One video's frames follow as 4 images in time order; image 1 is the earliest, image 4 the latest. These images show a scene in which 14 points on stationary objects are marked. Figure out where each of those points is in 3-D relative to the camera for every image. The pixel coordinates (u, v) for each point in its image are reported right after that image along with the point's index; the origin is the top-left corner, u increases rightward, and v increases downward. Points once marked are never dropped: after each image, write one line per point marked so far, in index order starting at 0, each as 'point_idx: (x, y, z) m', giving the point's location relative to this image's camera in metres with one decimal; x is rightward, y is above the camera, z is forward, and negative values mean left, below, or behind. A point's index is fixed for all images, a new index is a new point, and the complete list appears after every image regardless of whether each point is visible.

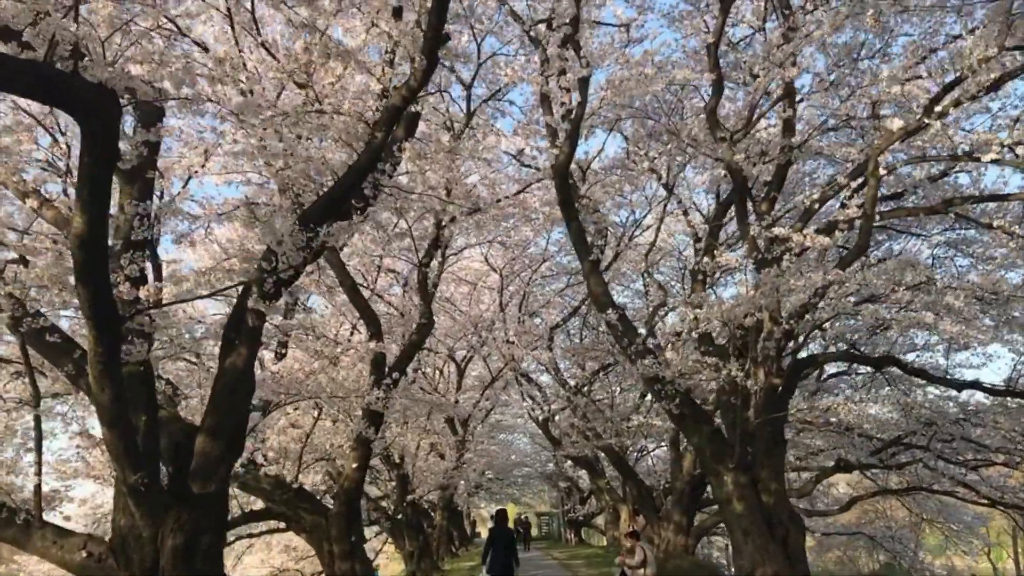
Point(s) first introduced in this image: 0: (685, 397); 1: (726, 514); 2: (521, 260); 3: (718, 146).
0: (+1.6, -1.0, +7.6) m
1: (+2.0, -2.1, +7.5) m
2: (+0.2, +0.6, +19.4) m
3: (+1.9, +1.3, +7.6) m
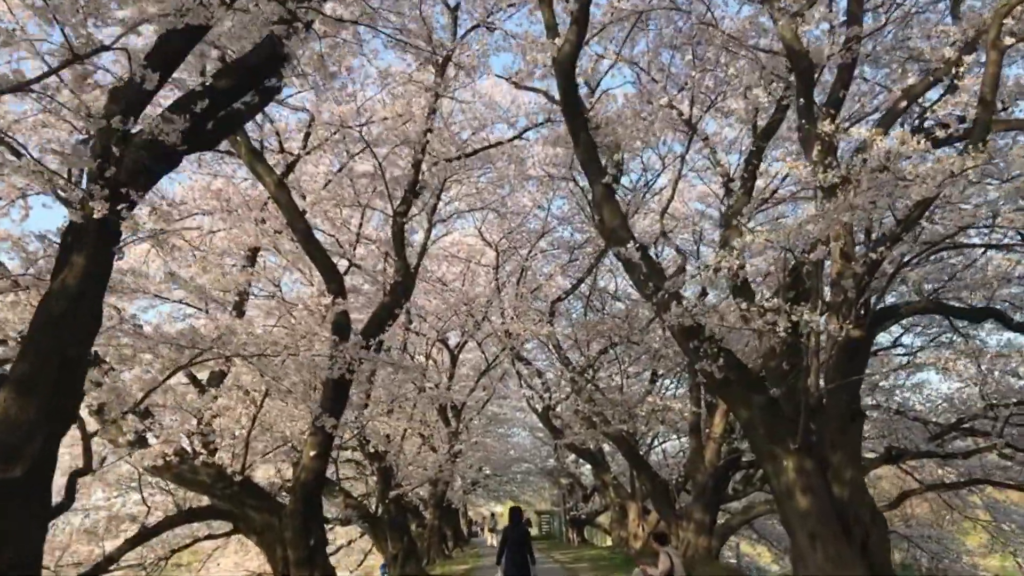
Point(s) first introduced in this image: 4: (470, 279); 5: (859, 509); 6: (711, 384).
0: (+1.5, -0.5, +5.7) m
1: (+1.9, -1.5, +5.7) m
2: (+0.1, +1.2, +17.5) m
3: (+1.8, +1.8, +5.7) m
4: (-1.0, +0.2, +19.0) m
5: (+2.4, -1.5, +5.7) m
6: (+1.5, -0.7, +6.0) m
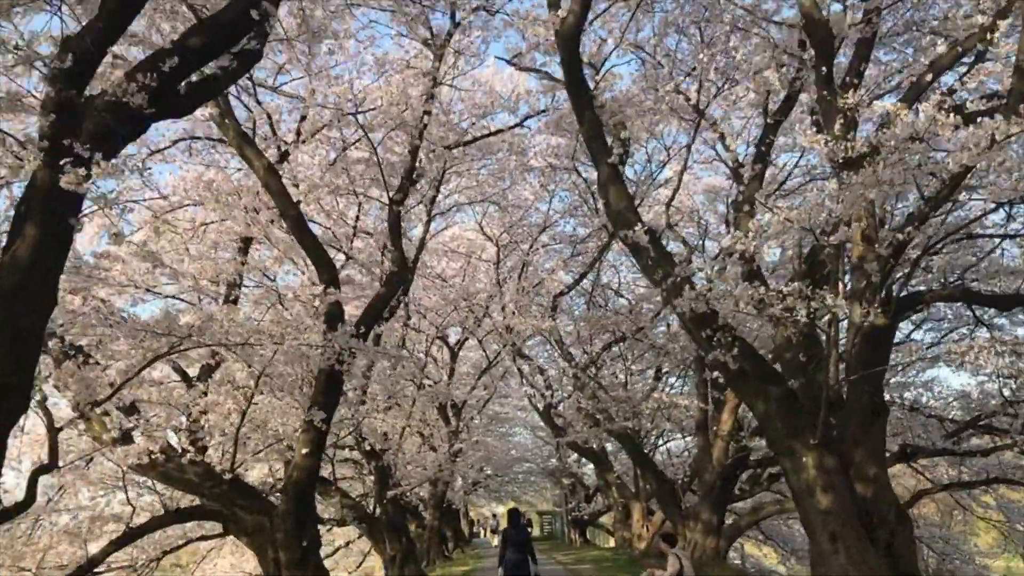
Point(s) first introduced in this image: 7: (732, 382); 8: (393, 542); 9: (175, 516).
0: (+1.5, -0.4, +5.4) m
1: (+1.9, -1.4, +5.3) m
2: (+0.2, +1.3, +17.2) m
3: (+1.8, +1.9, +5.4) m
4: (-0.9, +0.3, +18.7) m
5: (+2.4, -1.4, +5.3) m
6: (+1.5, -0.6, +5.6) m
7: (+1.5, -0.6, +5.6) m
8: (-2.1, -4.5, +14.4) m
9: (-3.5, -2.3, +8.4) m
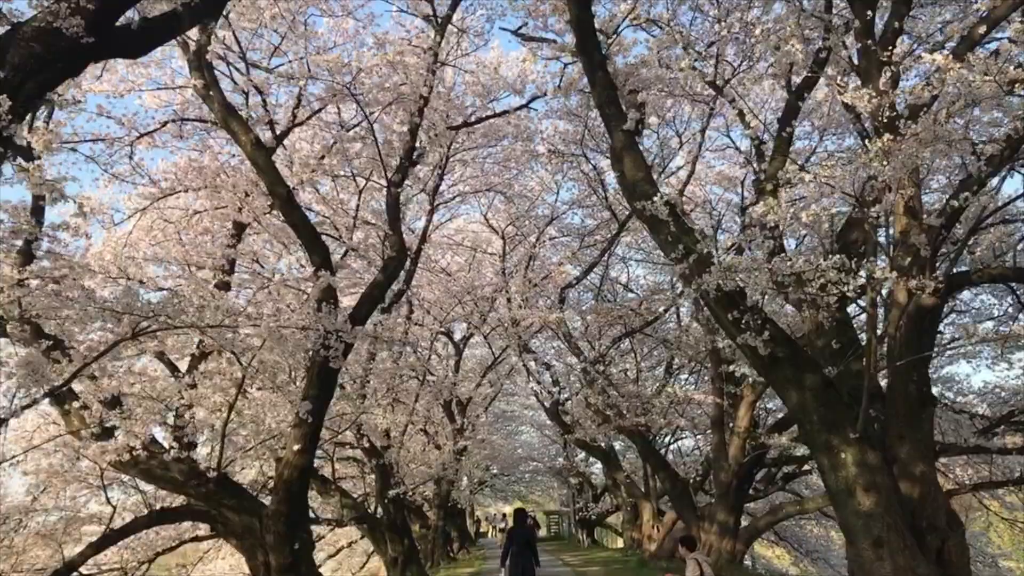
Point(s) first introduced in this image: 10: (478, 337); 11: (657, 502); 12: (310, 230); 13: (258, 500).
0: (+1.6, -0.3, +4.8) m
1: (+1.9, -1.3, +4.8) m
2: (+0.3, +1.4, +16.6) m
3: (+1.9, +2.1, +4.8) m
4: (-0.8, +0.4, +18.2) m
5: (+2.4, -1.3, +4.8) m
6: (+1.5, -0.5, +5.1) m
7: (+1.5, -0.5, +5.0) m
8: (-2.0, -4.3, +13.9) m
9: (-3.4, -2.2, +7.9) m
10: (-0.8, -1.2, +20.0) m
11: (+2.9, -4.3, +16.5) m
12: (-1.8, +0.5, +7.2) m
13: (-2.4, -2.0, +7.7) m
